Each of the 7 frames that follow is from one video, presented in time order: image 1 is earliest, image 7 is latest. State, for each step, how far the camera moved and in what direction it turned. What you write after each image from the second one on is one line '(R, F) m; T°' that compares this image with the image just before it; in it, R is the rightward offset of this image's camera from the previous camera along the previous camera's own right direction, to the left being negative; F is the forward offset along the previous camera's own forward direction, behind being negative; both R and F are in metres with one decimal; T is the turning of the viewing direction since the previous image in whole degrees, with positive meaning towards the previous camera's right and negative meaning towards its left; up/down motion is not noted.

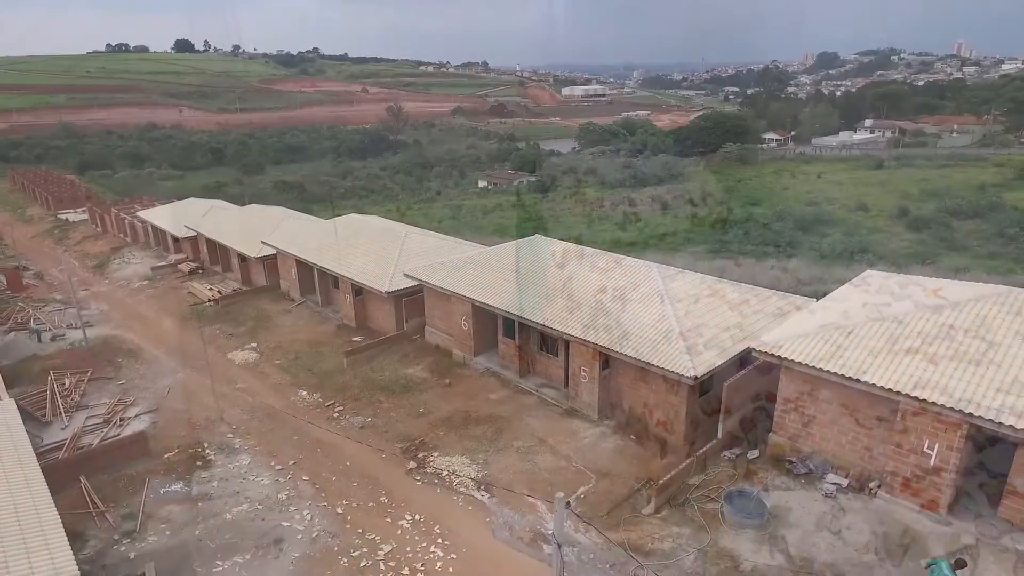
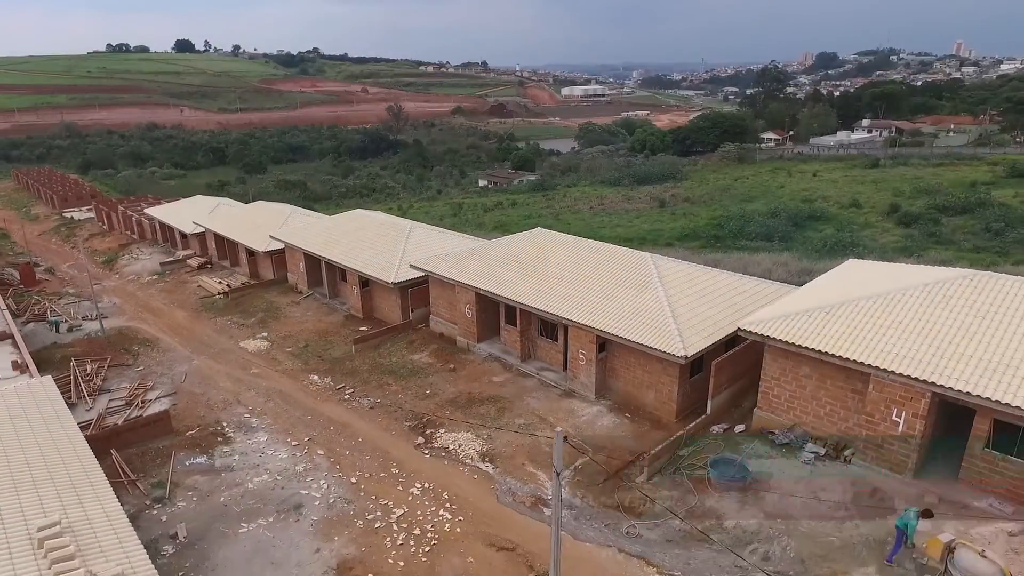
(-0.1, -0.9) m; 0°
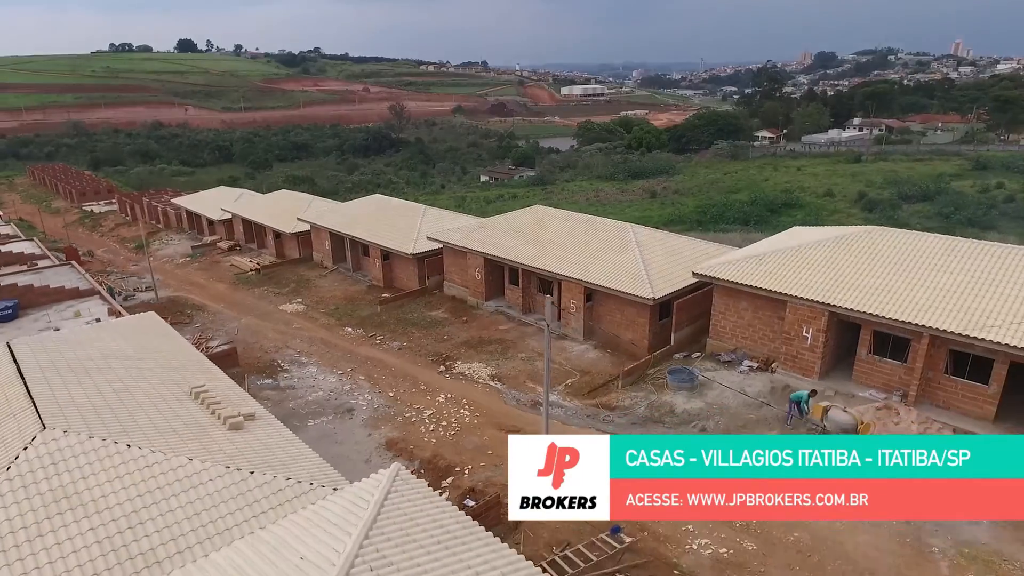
(-0.1, -3.7) m; 0°
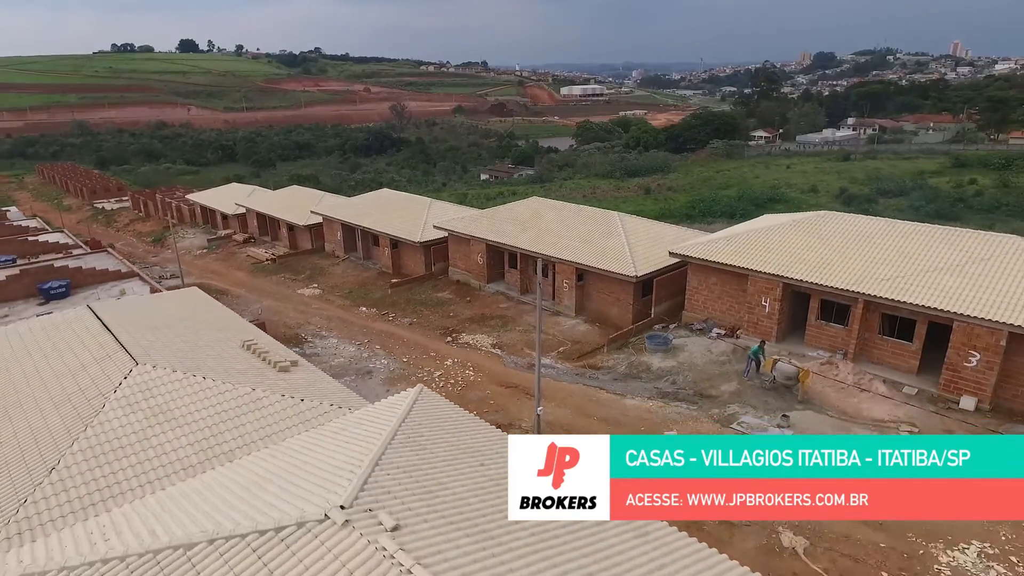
(0.0, -2.4) m; 0°
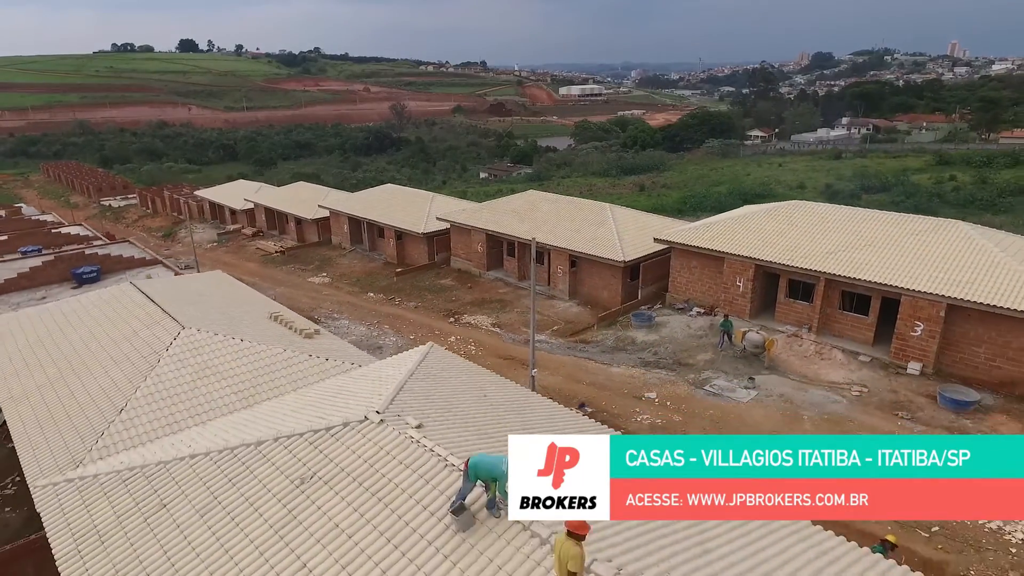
(0.0, -1.8) m; 0°
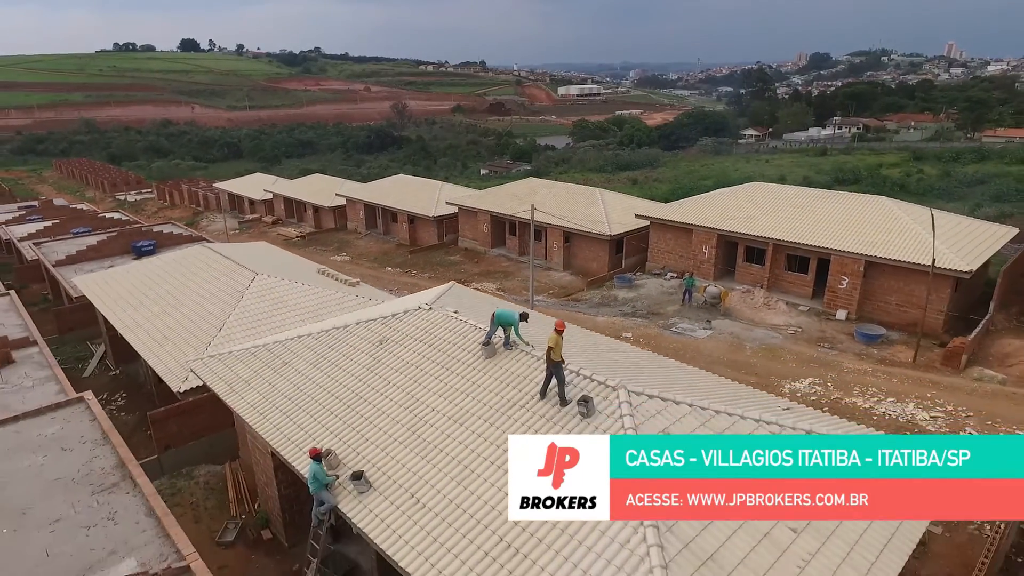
(-0.1, -3.7) m; 0°
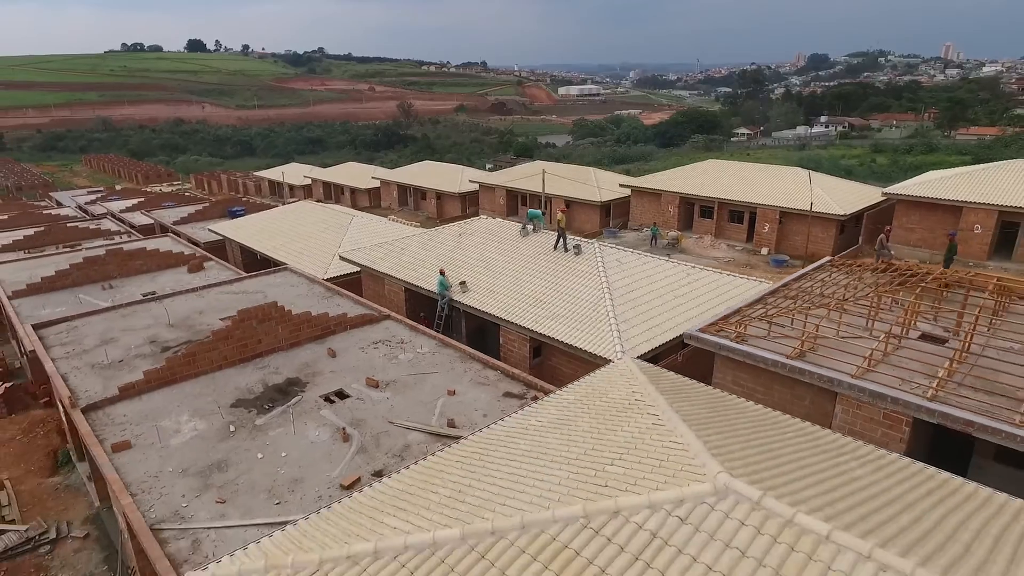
(-0.6, -7.9) m; 0°
